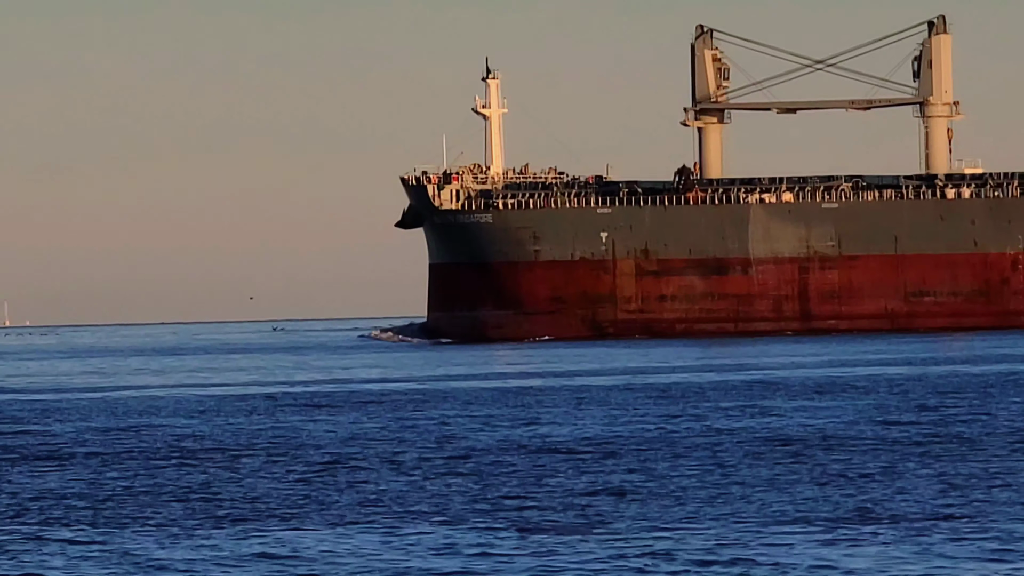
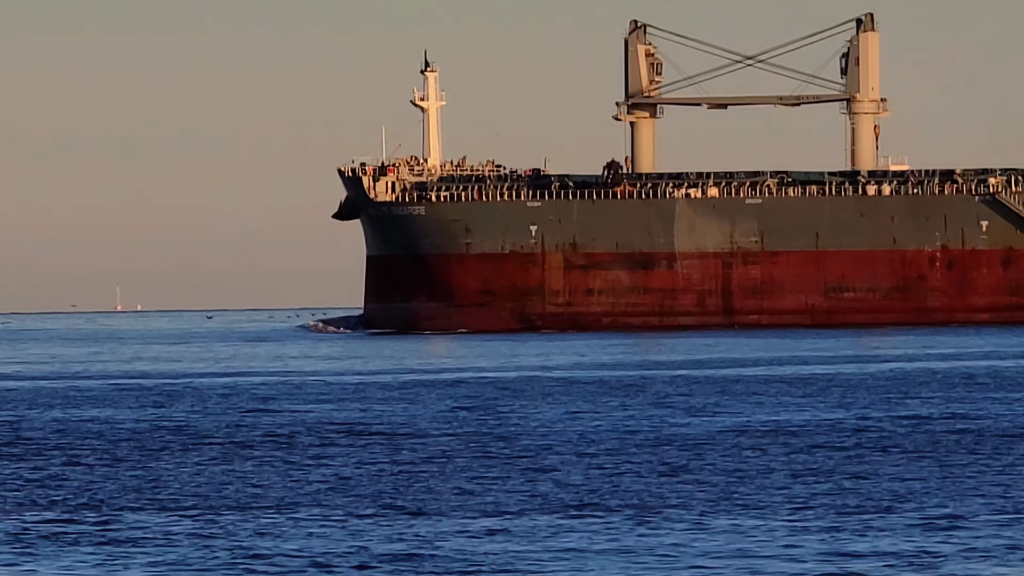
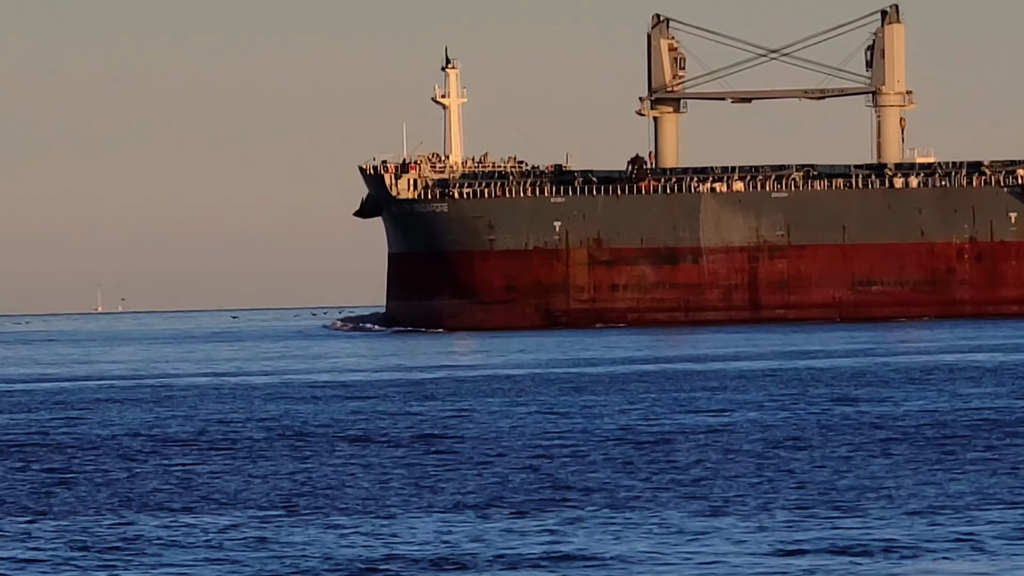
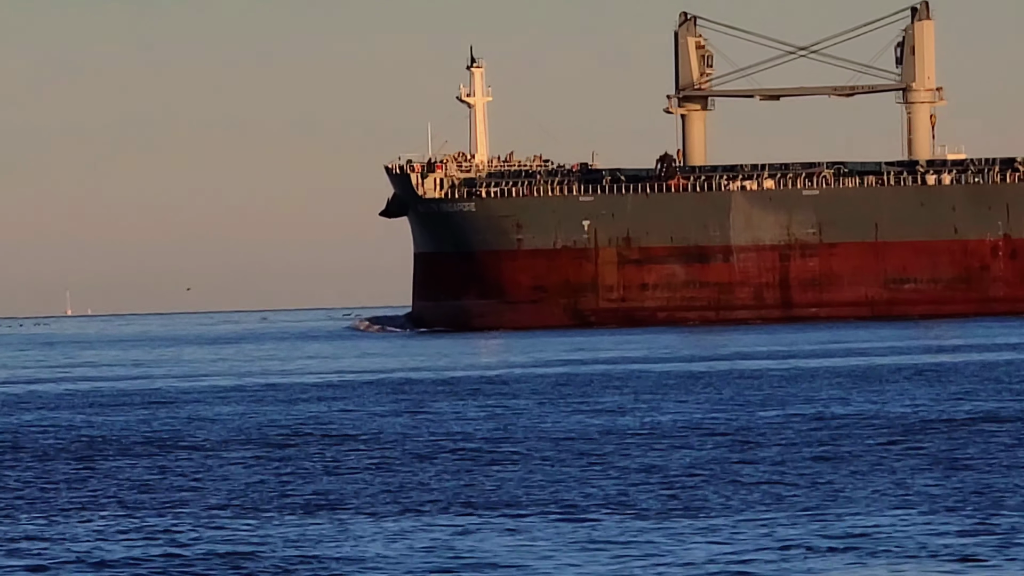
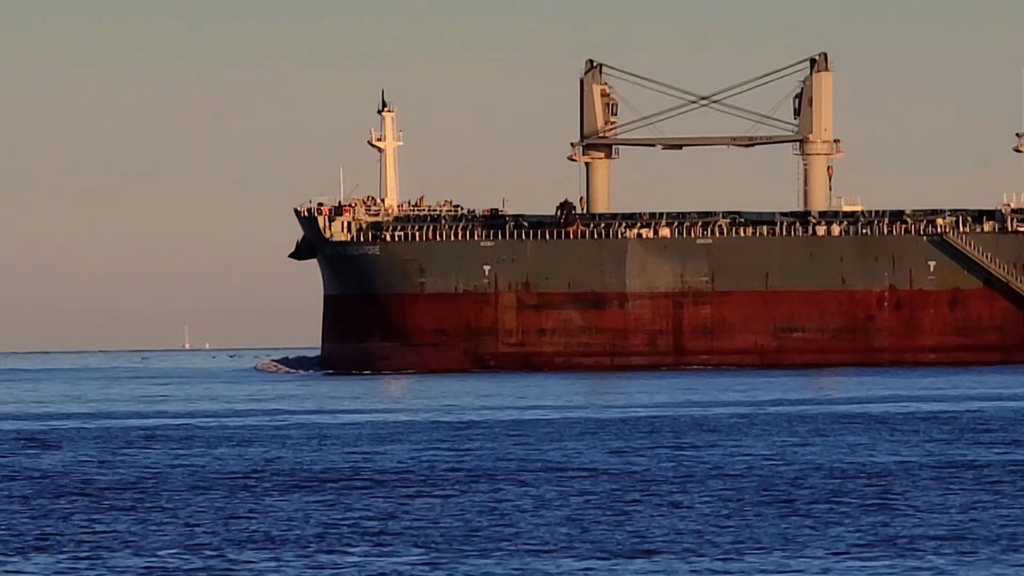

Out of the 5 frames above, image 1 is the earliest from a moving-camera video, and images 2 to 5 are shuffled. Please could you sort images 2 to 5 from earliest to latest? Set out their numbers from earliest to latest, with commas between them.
4, 3, 2, 5
